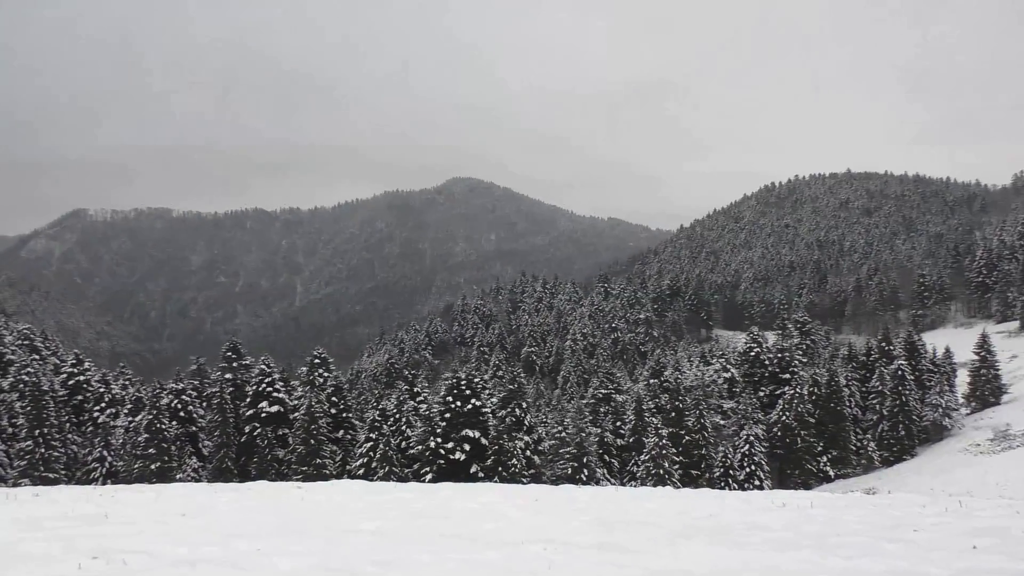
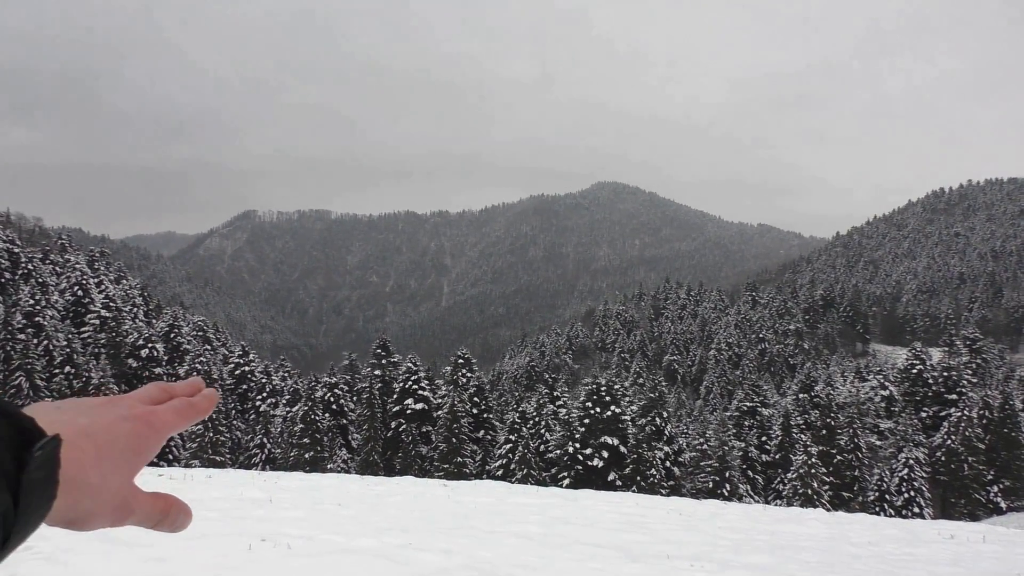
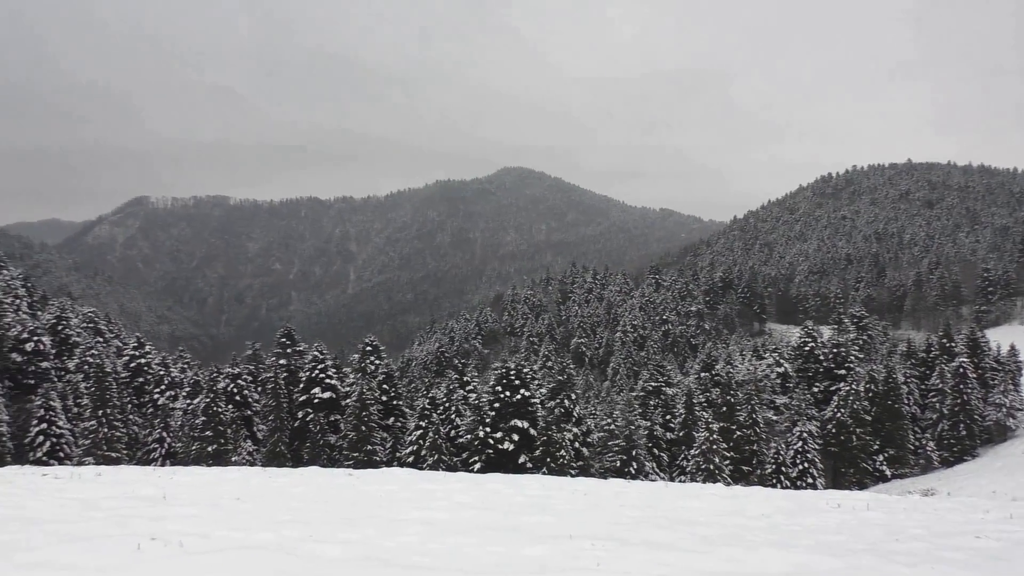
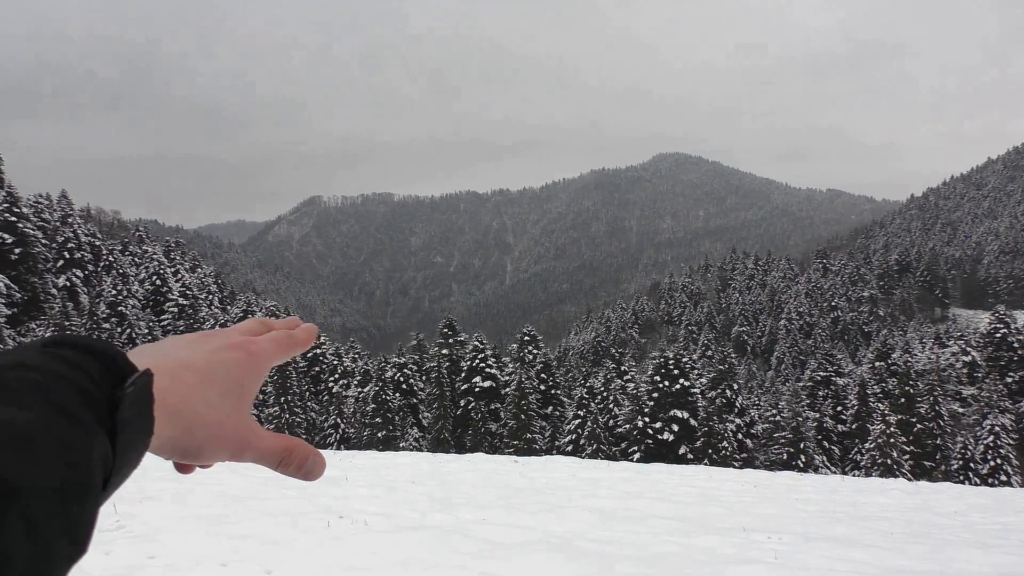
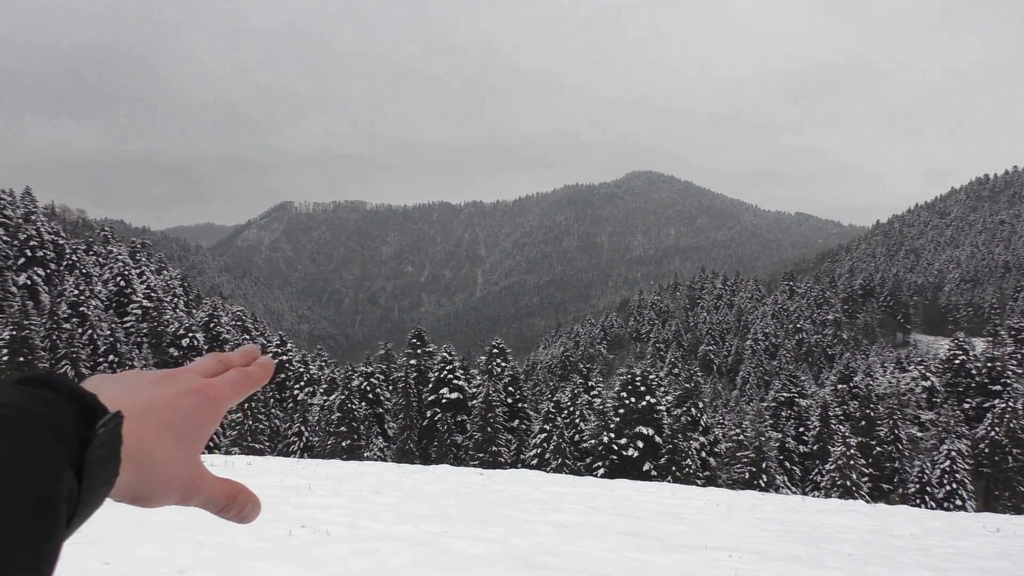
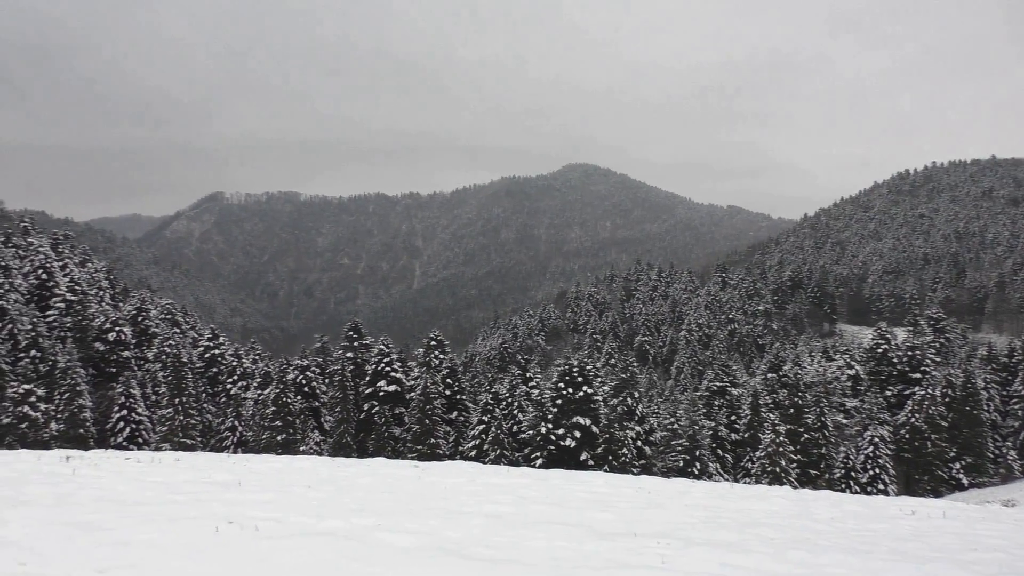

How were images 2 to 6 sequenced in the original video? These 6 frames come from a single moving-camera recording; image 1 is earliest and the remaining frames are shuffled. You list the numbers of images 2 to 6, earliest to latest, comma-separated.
3, 6, 2, 5, 4
